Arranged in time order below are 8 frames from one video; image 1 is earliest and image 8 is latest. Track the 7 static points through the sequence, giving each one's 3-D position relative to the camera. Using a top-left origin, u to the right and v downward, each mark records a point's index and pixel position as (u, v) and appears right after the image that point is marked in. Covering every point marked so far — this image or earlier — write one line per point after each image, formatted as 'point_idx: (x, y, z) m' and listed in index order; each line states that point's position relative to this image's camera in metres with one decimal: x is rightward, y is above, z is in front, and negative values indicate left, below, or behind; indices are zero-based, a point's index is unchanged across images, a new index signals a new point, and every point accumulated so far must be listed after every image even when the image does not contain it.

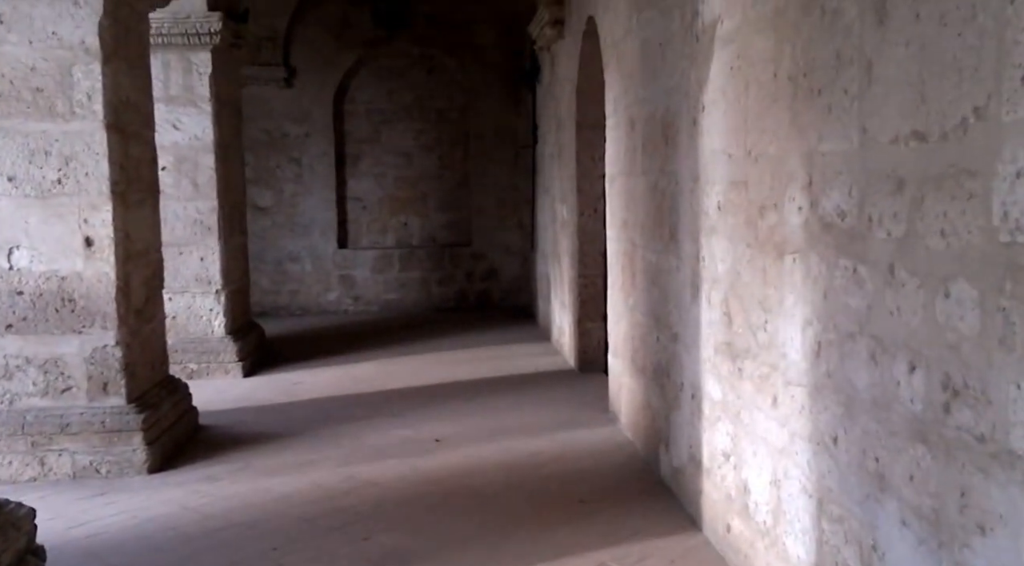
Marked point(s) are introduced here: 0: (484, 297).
0: (-0.2, -0.1, +7.2) m
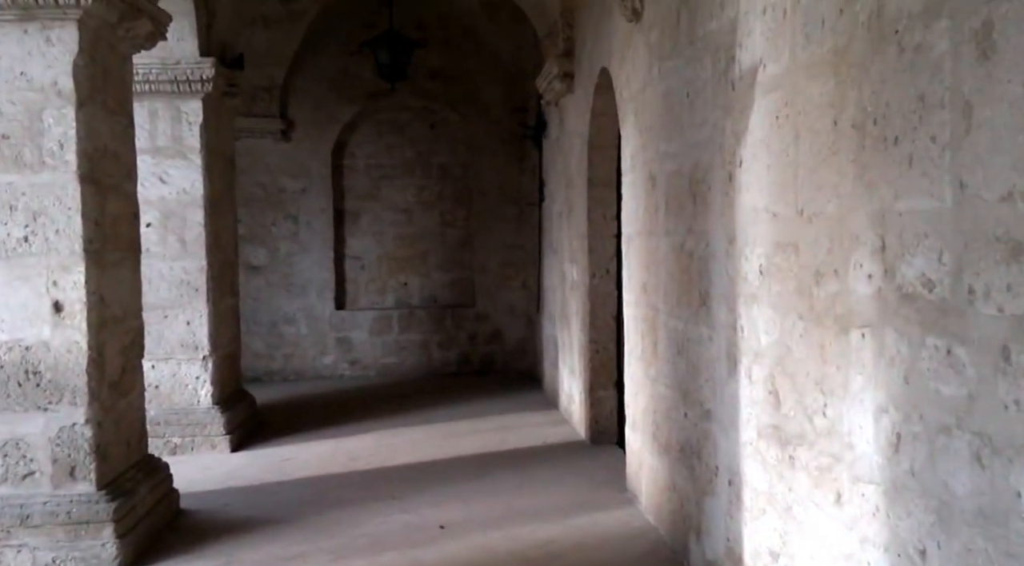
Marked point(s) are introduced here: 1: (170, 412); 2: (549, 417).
0: (-0.2, -0.6, +6.9) m
1: (-1.6, -0.6, +4.4) m
2: (+0.2, -0.8, +4.8) m
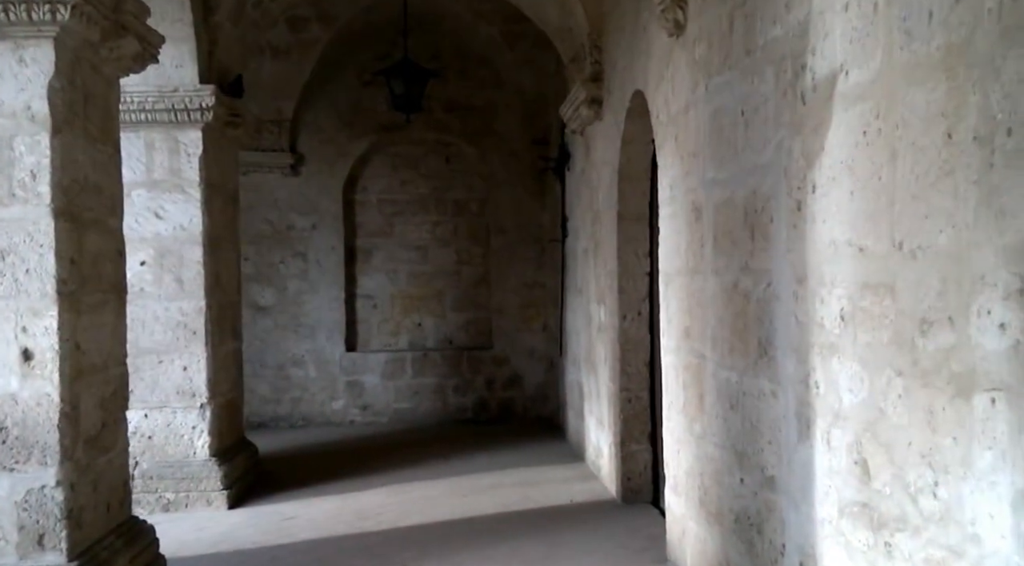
0: (0.0, -0.9, +6.6) m
1: (-1.5, -0.8, +4.1) m
2: (+0.3, -1.0, +4.4) m
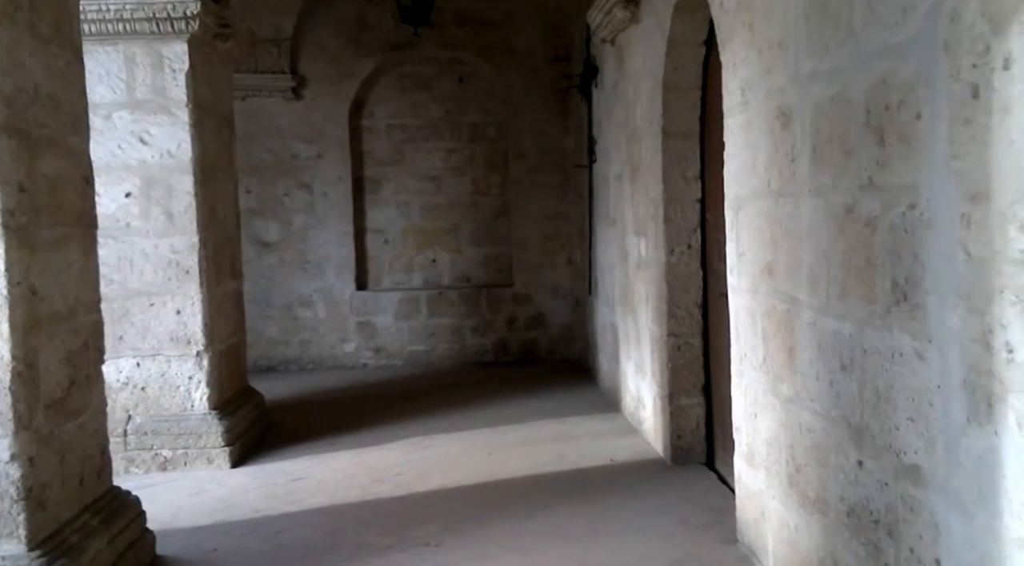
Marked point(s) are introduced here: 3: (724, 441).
0: (+0.1, -0.4, +6.1) m
1: (-1.4, -0.5, +3.7) m
2: (+0.4, -0.7, +4.0) m
3: (+0.8, -0.6, +3.3) m
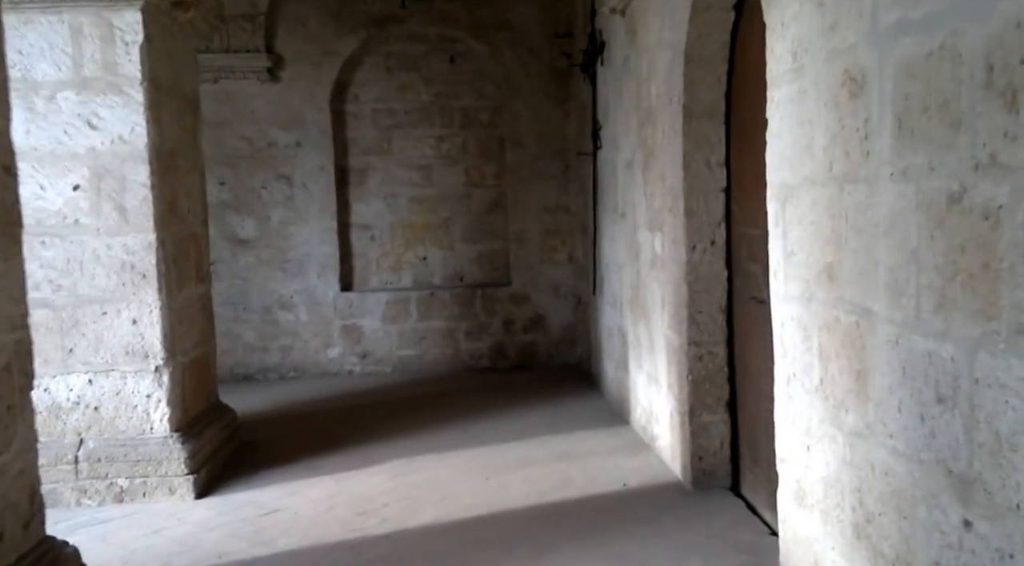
0: (+0.1, -0.4, +5.7) m
1: (-1.4, -0.6, +3.3) m
2: (+0.4, -0.7, +3.6) m
3: (+0.8, -0.6, +2.9) m
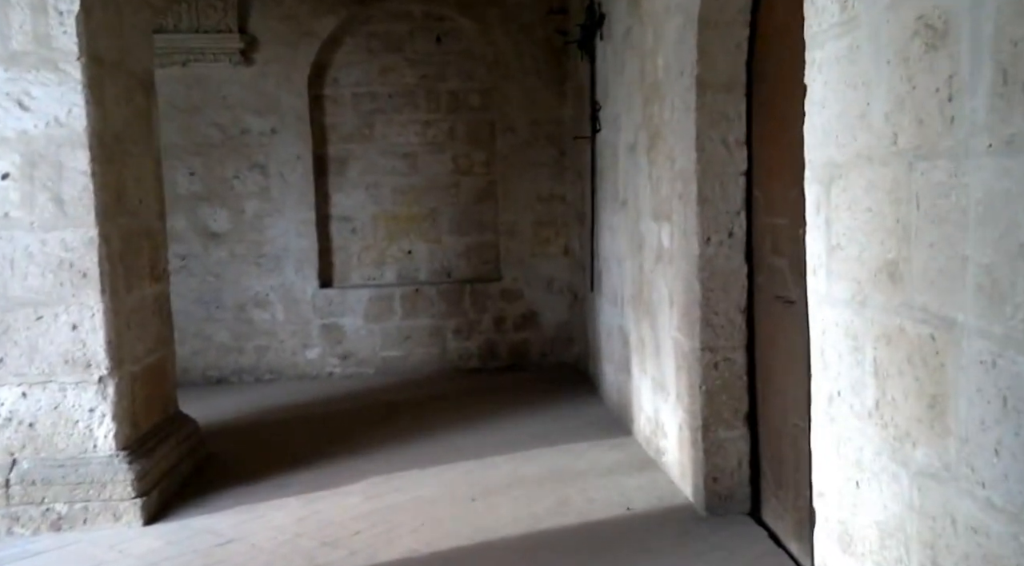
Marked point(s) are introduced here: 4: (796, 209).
0: (0.0, -0.4, +5.3) m
1: (-1.4, -0.6, +2.9) m
2: (+0.4, -0.7, +3.2) m
3: (+0.7, -0.6, +2.6) m
4: (+0.7, +0.2, +2.4) m
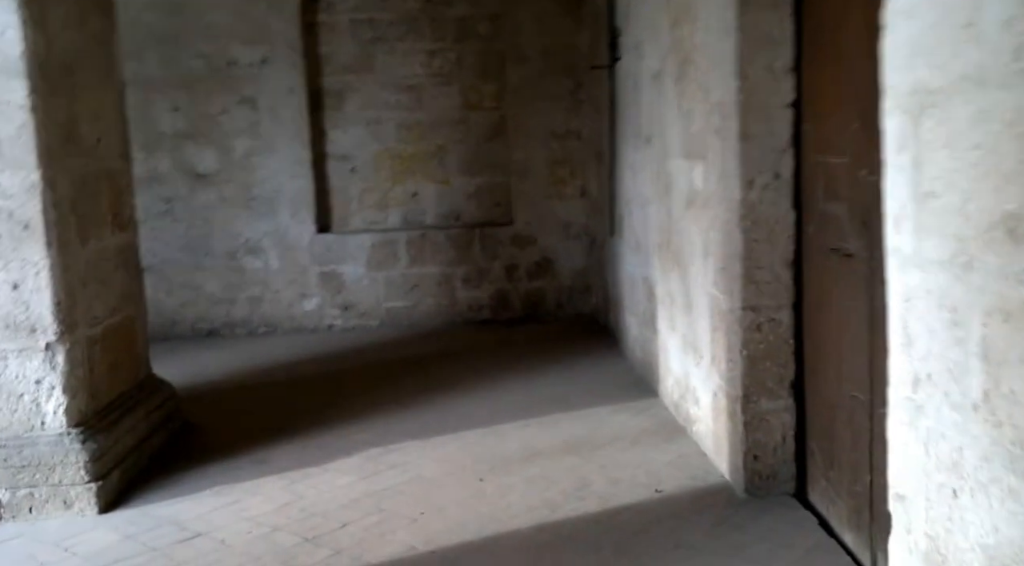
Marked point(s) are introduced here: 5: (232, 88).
0: (+0.1, -0.1, +4.9) m
1: (-1.4, -0.4, +2.5) m
2: (+0.4, -0.5, +2.9) m
3: (+0.8, -0.4, +2.2) m
4: (+0.8, +0.3, +2.0) m
5: (-1.4, +1.0, +4.7) m
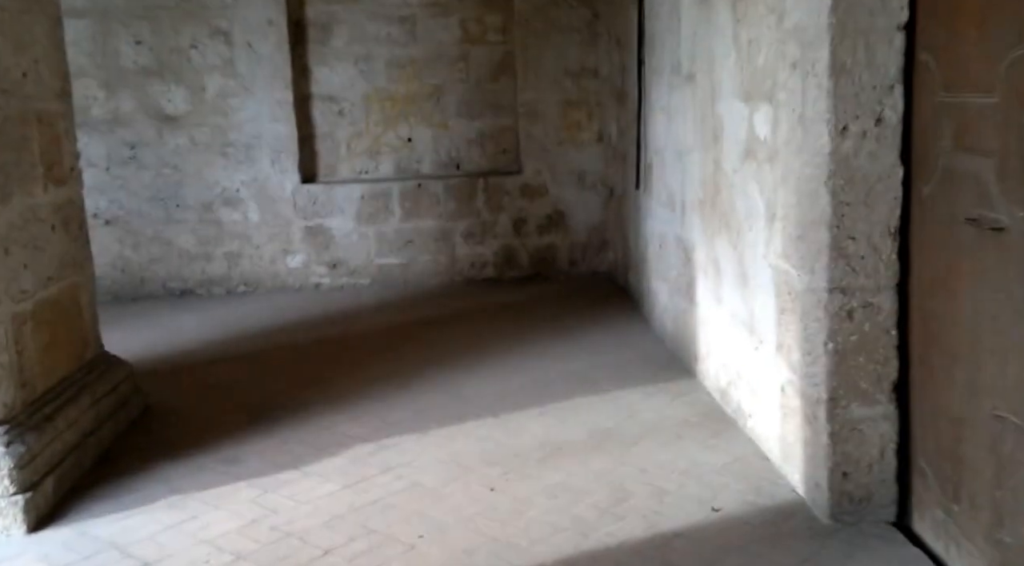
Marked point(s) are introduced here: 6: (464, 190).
0: (+0.1, +0.1, +4.4) m
1: (-1.3, -0.4, +2.0) m
2: (+0.5, -0.4, +2.4) m
3: (+0.8, -0.4, +1.7) m
4: (+0.8, +0.3, +1.5) m
5: (-1.4, +1.2, +4.1) m
6: (-0.2, +0.4, +4.4) m
